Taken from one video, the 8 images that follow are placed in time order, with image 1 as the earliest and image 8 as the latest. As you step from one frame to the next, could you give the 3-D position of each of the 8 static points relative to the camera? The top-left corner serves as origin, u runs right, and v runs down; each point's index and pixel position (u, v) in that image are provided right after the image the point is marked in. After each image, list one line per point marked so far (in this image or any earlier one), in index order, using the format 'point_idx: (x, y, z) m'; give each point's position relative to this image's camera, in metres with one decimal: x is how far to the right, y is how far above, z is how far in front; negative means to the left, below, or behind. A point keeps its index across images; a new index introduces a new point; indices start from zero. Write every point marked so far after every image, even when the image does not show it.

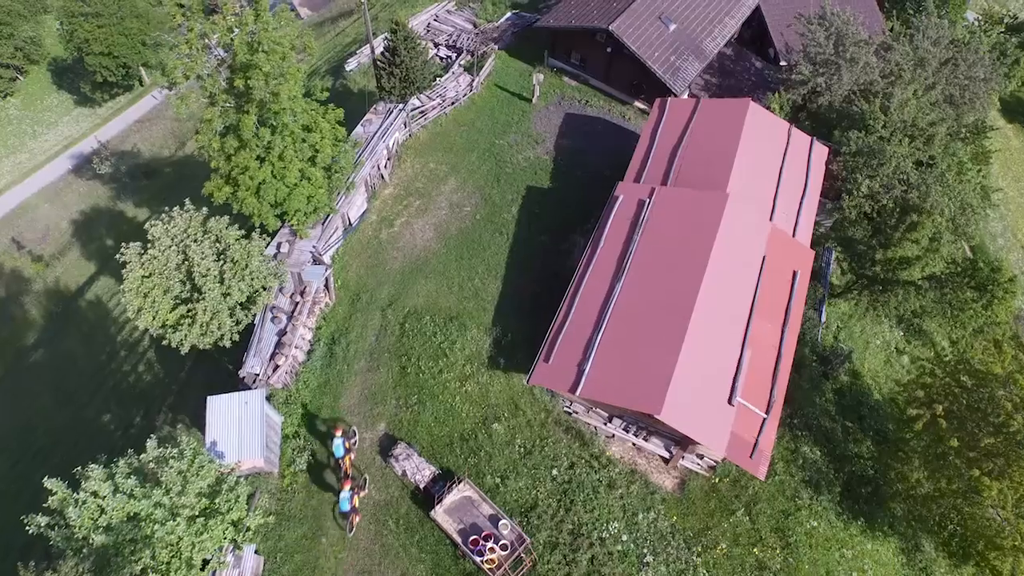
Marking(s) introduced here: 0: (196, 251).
0: (-11.8, +1.4, +17.7) m
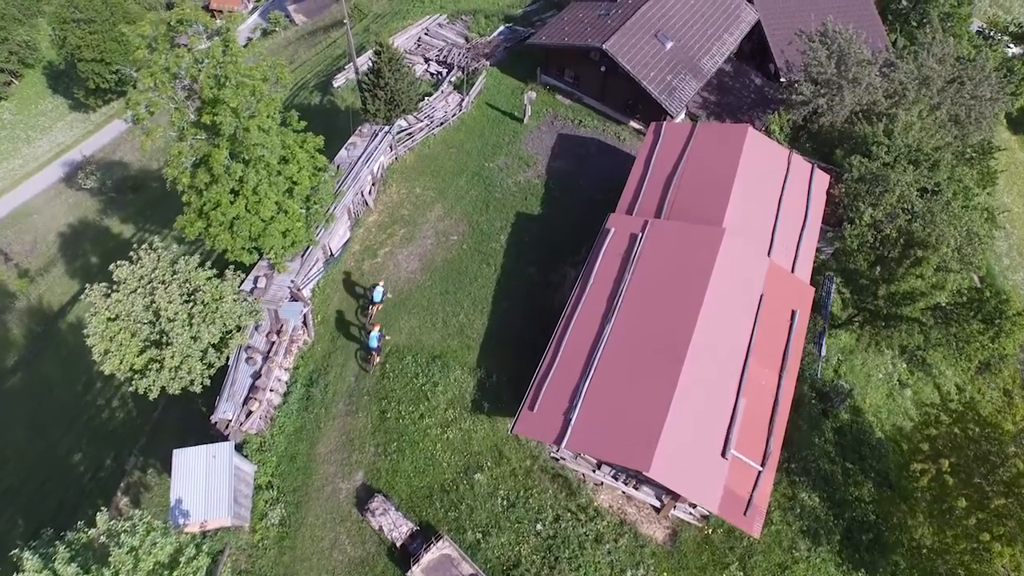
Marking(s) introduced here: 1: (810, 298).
0: (-12.4, -0.2, +16.9) m
1: (+12.4, -0.5, +19.8) m
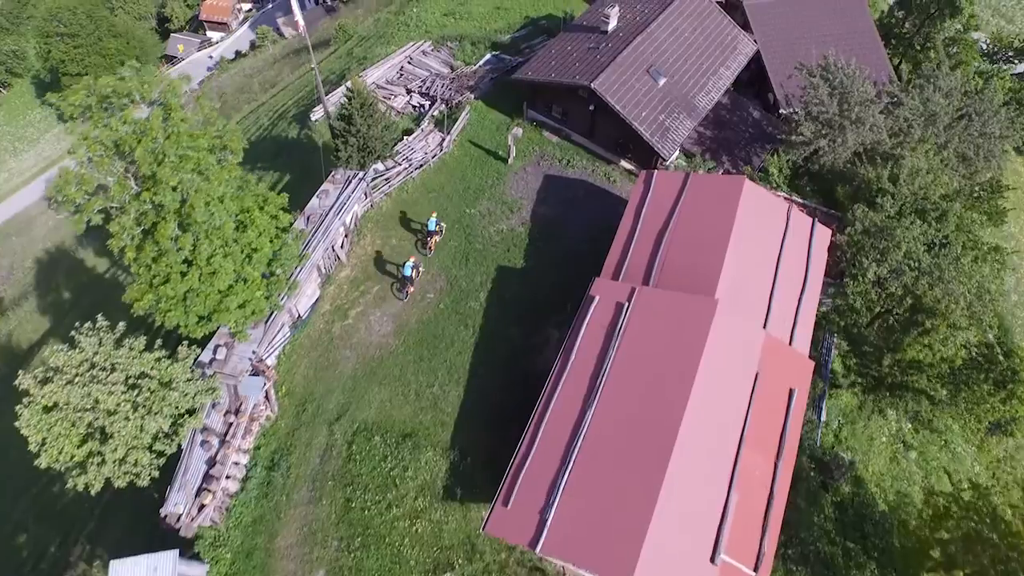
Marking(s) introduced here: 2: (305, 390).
0: (-13.3, -3.1, +15.5) m
1: (+11.5, -3.4, +18.4) m
2: (-8.6, -4.3, +19.7) m
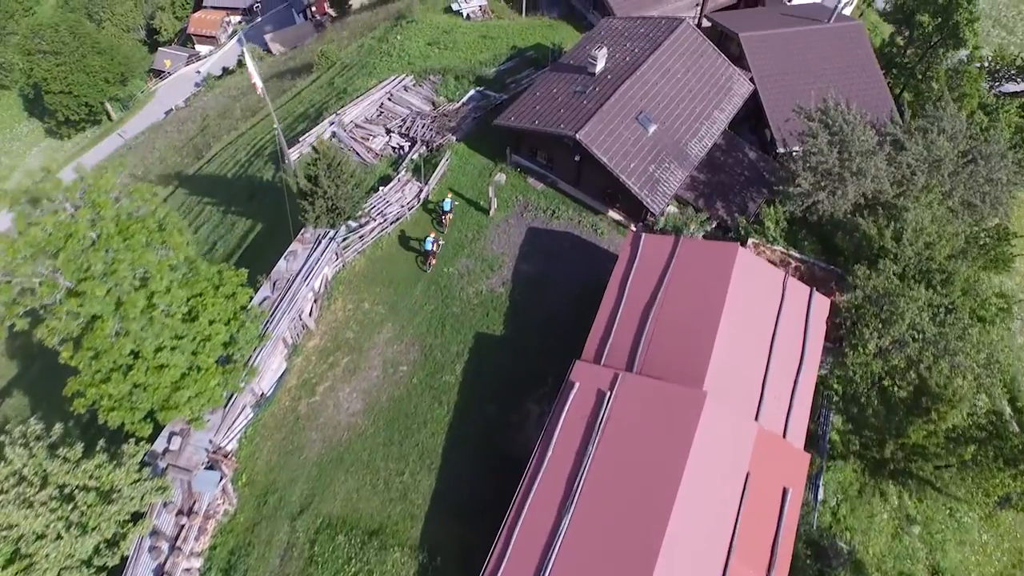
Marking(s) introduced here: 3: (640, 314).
0: (-14.3, -6.3, +14.2) m
1: (+10.6, -6.5, +17.1) m
2: (-9.6, -7.4, +18.4) m
3: (+5.1, -1.0, +18.9) m
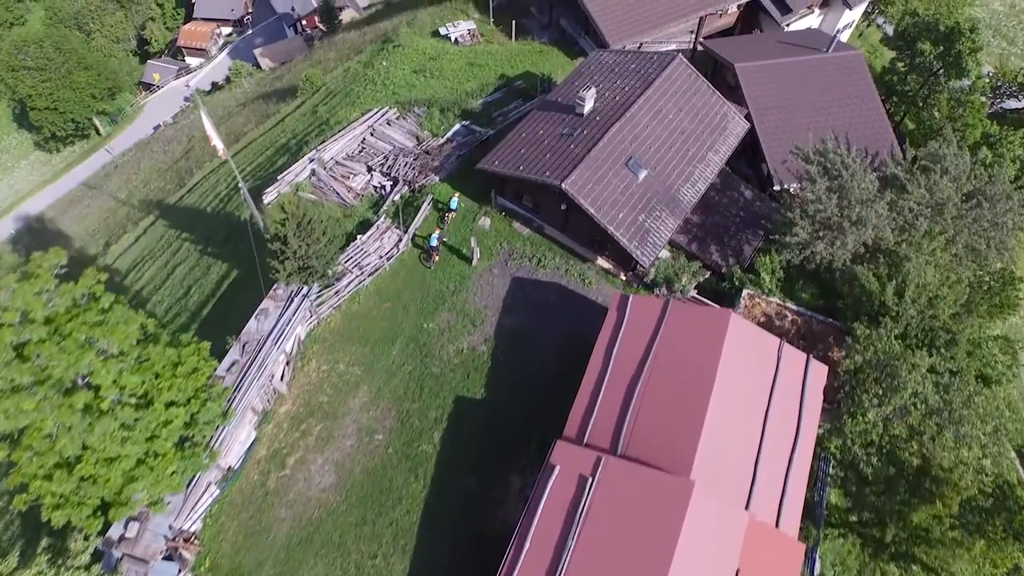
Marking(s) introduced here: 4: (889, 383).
0: (-15.1, -9.0, +13.2) m
1: (+9.8, -9.2, +16.0) m
2: (-10.4, -10.2, +17.4) m
3: (+4.3, -3.7, +17.9) m
4: (+15.2, -3.8, +19.1) m
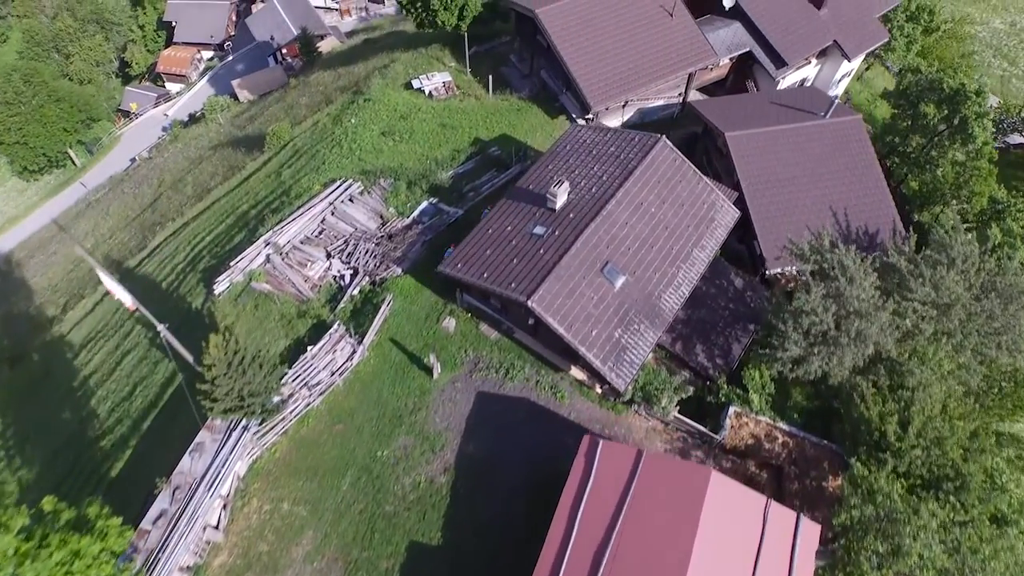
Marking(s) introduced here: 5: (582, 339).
0: (-16.7, -14.6, +11.1) m
1: (+8.2, -14.5, +14.0) m
2: (-11.9, -15.6, +15.4) m
3: (+2.7, -9.1, +15.8) m
4: (+13.6, -9.1, +17.0) m
5: (+3.0, -2.2, +20.1) m
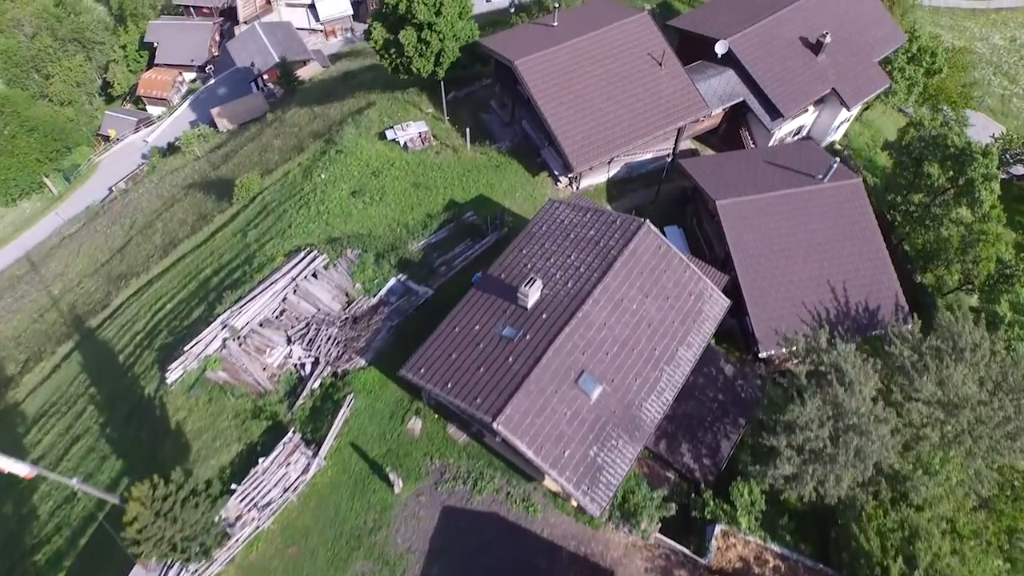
0: (-17.9, -19.3, +9.4) m
1: (+6.9, -19.1, +12.3) m
2: (-13.2, -20.3, +13.7) m
3: (+1.4, -13.6, +14.0) m
4: (+12.3, -13.6, +15.2) m
5: (+1.6, -6.7, +18.3) m
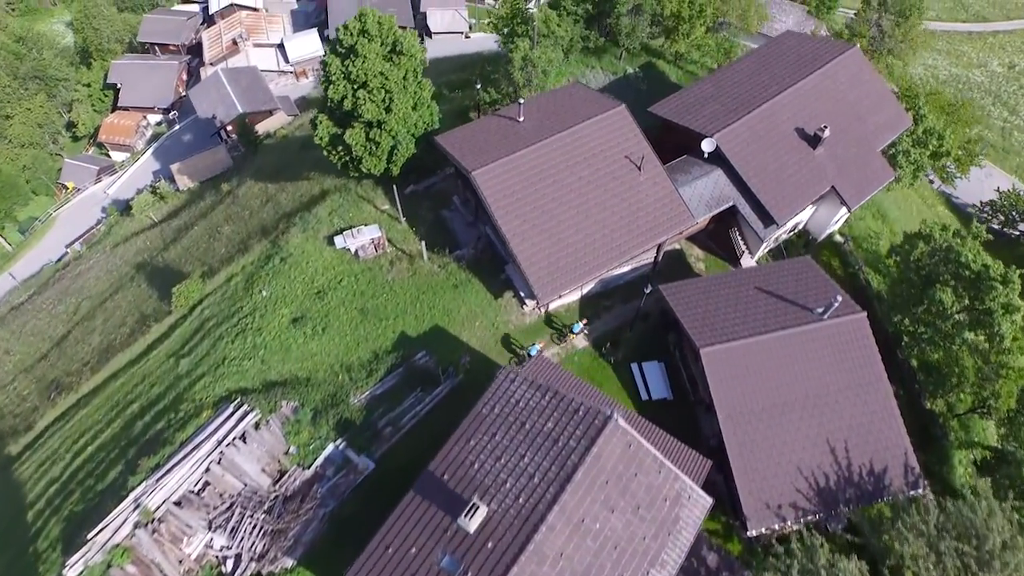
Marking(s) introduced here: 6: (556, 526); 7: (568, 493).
0: (-19.7, -27.6, +6.3) m
1: (+5.1, -27.0, +9.2) m
2: (-15.0, -28.5, +10.5) m
3: (-0.5, -21.7, +10.9) m
4: (+10.4, -21.4, +12.1) m
5: (-0.4, -14.7, +15.1) m
6: (+1.6, -8.4, +17.1) m
7: (+2.1, -7.4, +17.5) m
